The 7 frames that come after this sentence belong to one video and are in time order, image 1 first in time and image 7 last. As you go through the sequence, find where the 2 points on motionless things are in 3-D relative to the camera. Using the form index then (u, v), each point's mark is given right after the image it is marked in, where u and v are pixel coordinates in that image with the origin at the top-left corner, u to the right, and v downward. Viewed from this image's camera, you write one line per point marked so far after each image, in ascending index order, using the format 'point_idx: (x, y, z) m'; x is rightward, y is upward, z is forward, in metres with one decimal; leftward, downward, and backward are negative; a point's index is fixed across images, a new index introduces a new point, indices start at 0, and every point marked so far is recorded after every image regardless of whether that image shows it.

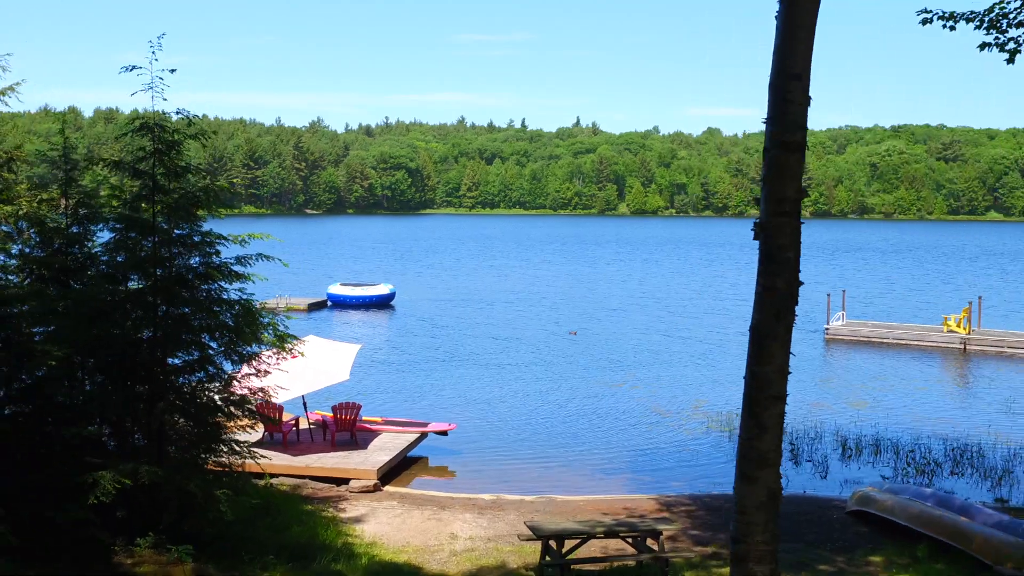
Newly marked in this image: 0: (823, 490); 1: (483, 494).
0: (+5.4, -3.5, +16.6) m
1: (-0.5, -3.6, +16.7) m
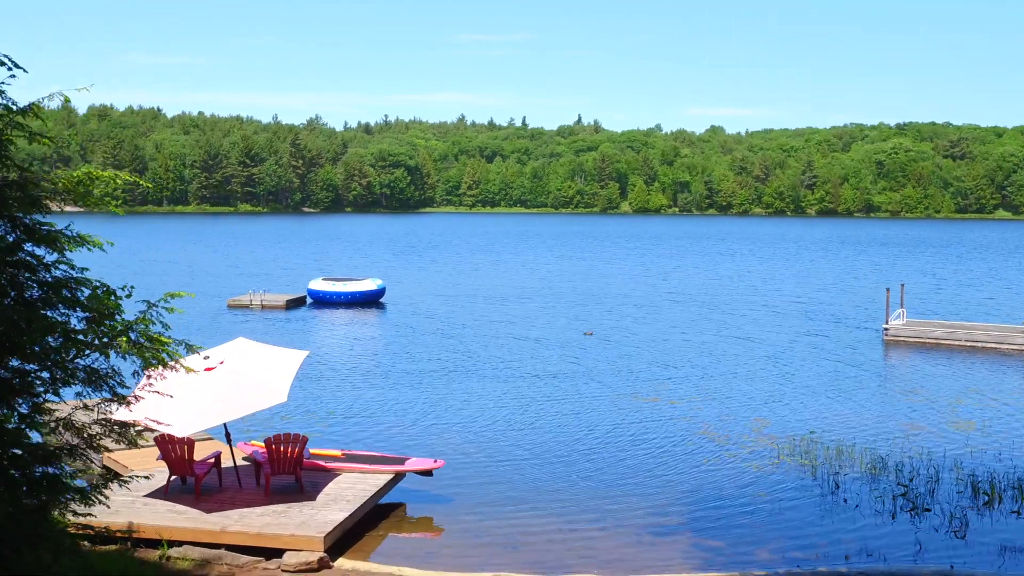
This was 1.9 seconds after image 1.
0: (+5.5, -3.3, +11.9) m
1: (-0.4, -3.4, +12.0) m
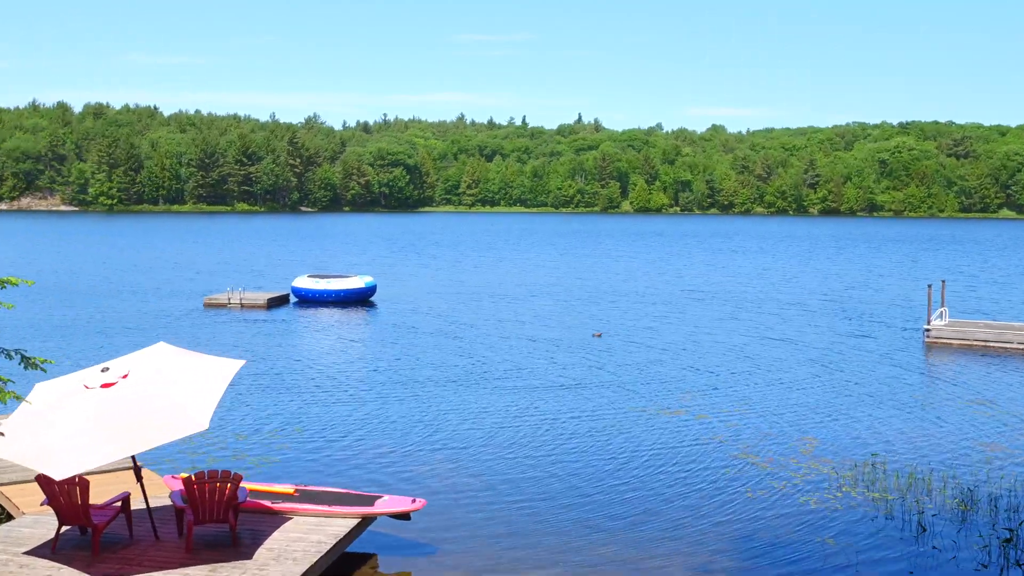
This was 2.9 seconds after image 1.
0: (+5.5, -3.2, +9.1) m
1: (-0.4, -3.3, +9.3) m
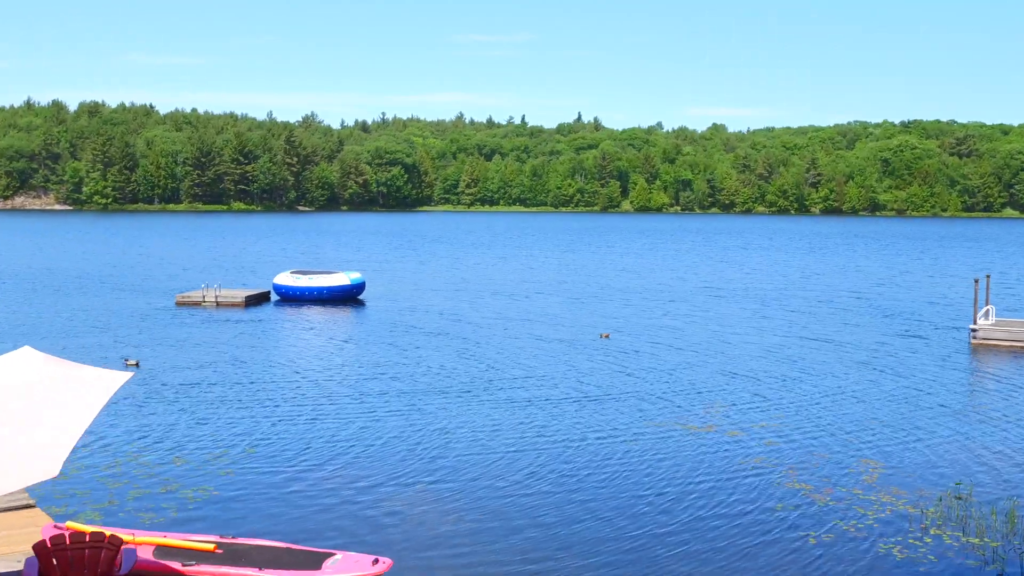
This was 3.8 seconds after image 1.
0: (+5.5, -3.1, +6.6) m
1: (-0.4, -3.2, +6.8) m
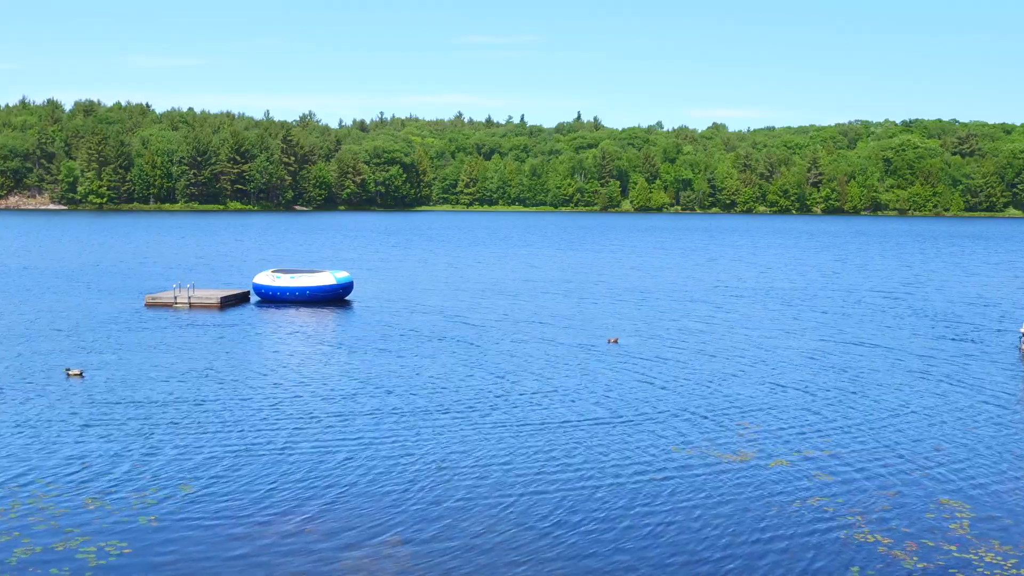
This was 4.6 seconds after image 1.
0: (+5.5, -3.1, +4.4) m
1: (-0.5, -3.2, +4.6) m
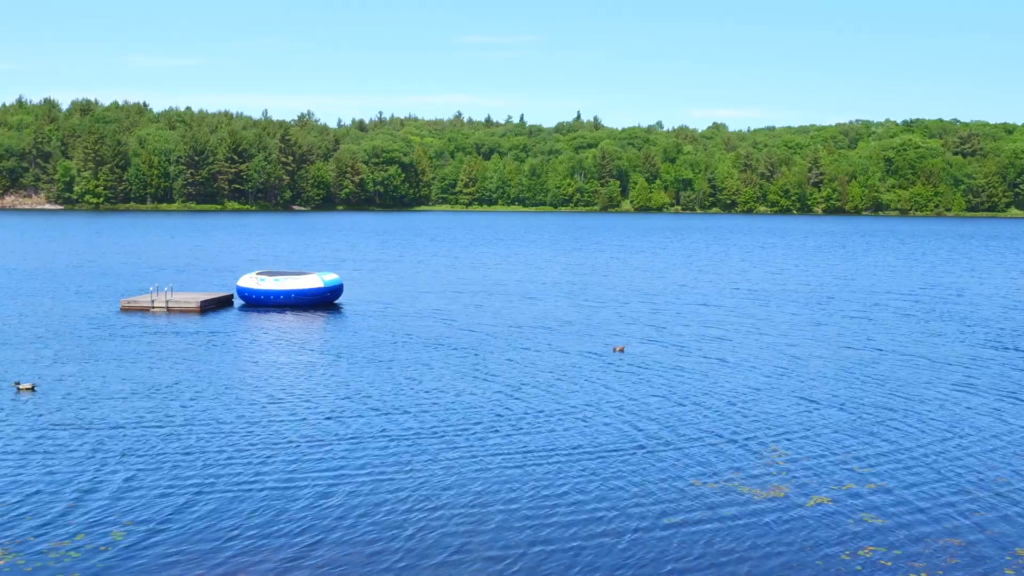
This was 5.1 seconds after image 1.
0: (+5.4, -3.2, +2.9) m
1: (-0.6, -3.3, +3.1) m
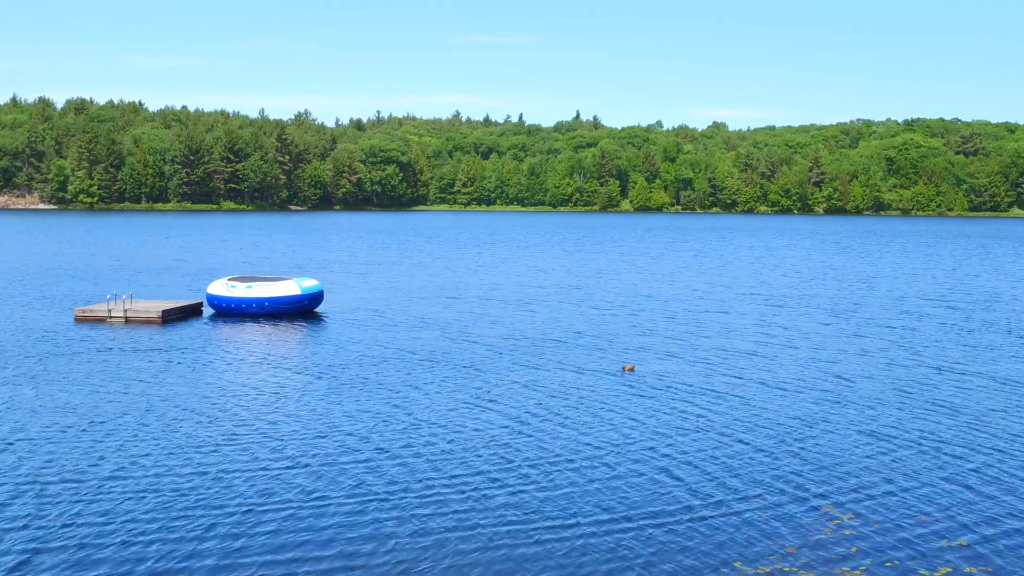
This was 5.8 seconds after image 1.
0: (+5.2, -3.4, +0.6) m
1: (-0.7, -3.5, +0.8) m
